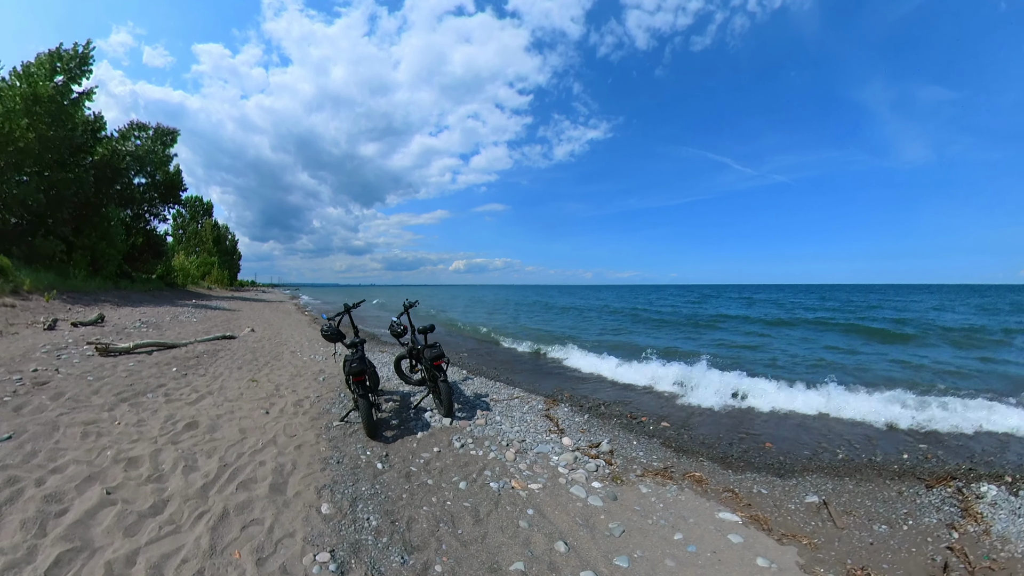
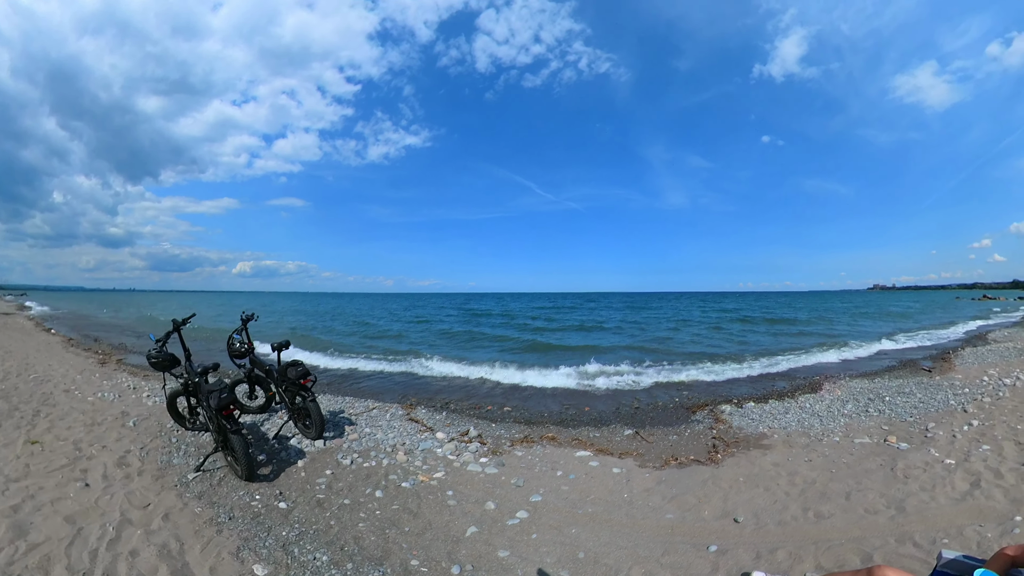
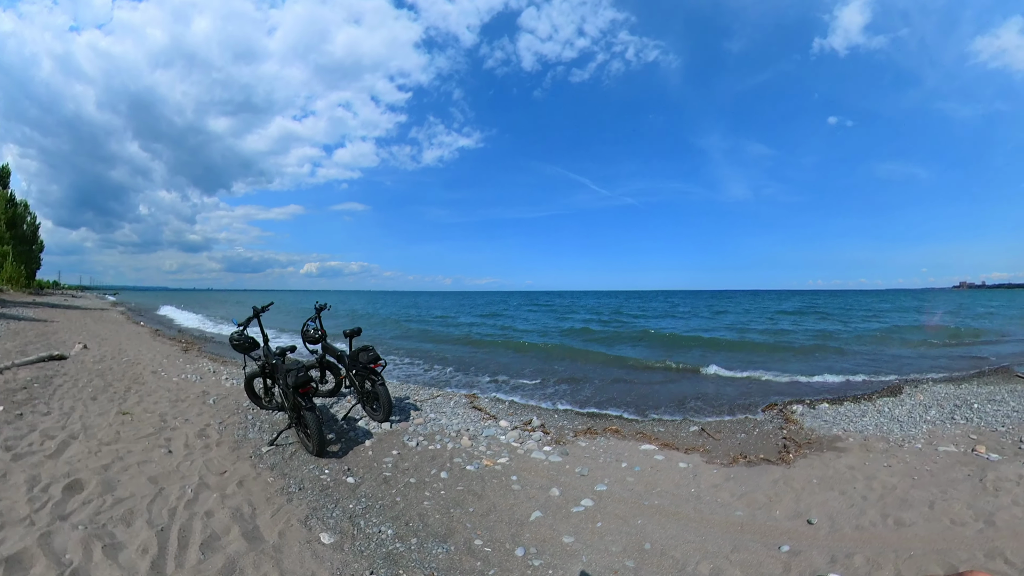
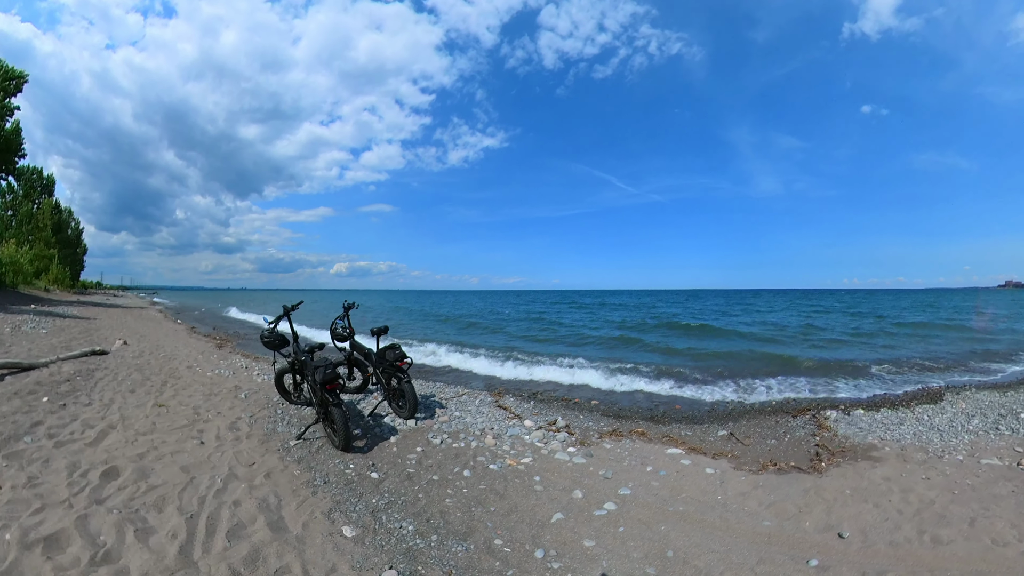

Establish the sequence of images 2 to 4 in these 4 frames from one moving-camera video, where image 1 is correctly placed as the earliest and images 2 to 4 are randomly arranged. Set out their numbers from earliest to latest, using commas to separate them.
4, 3, 2
